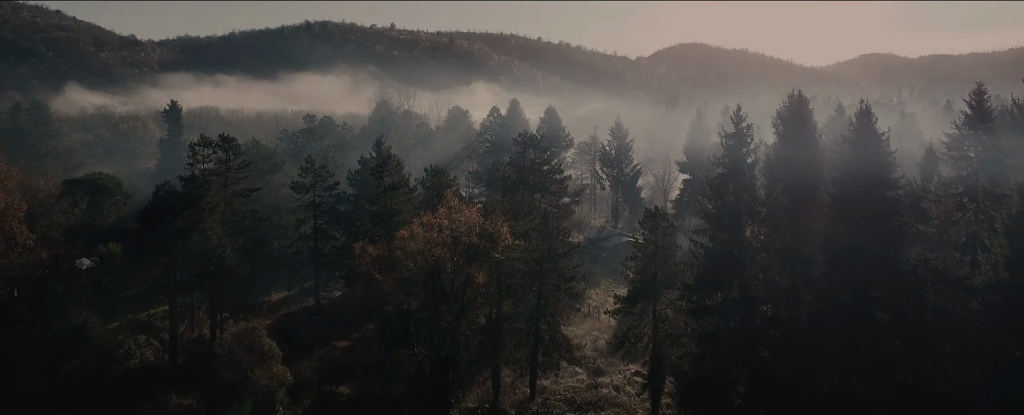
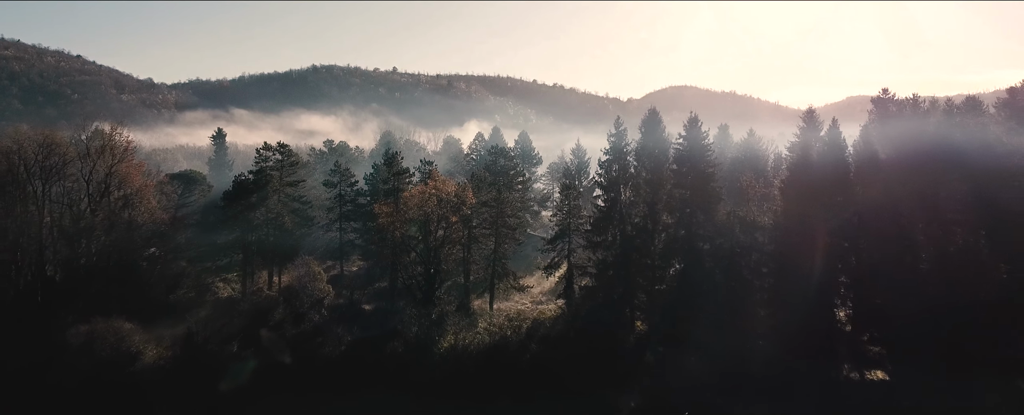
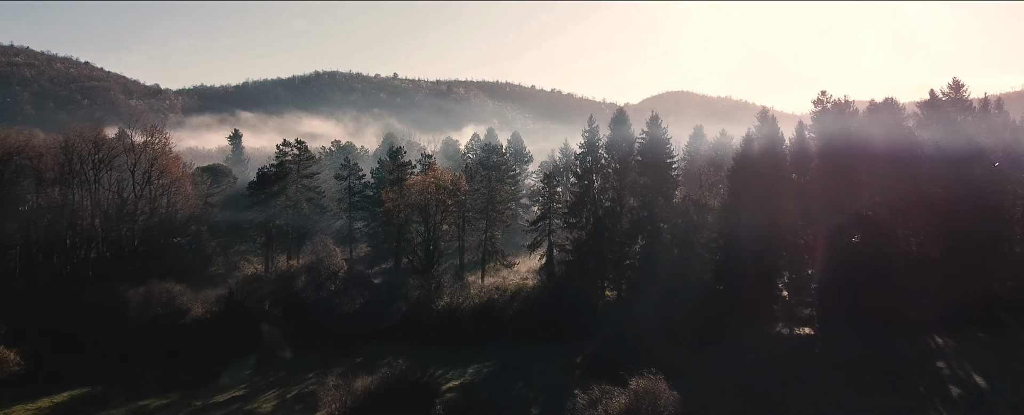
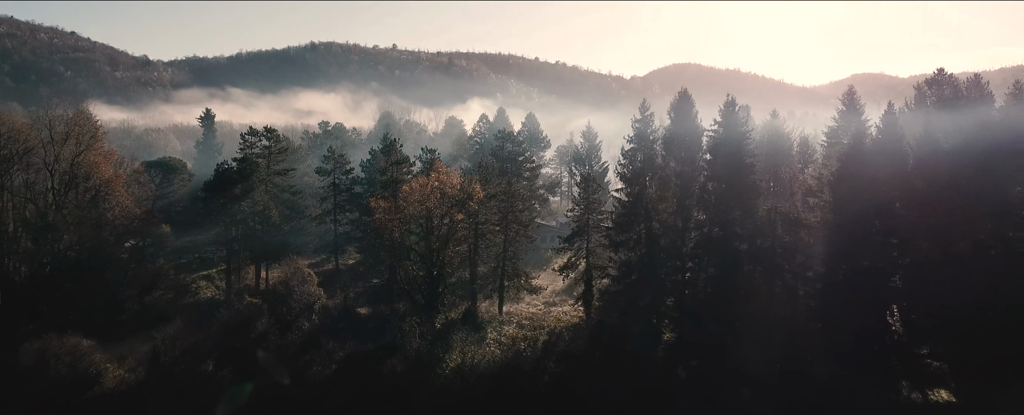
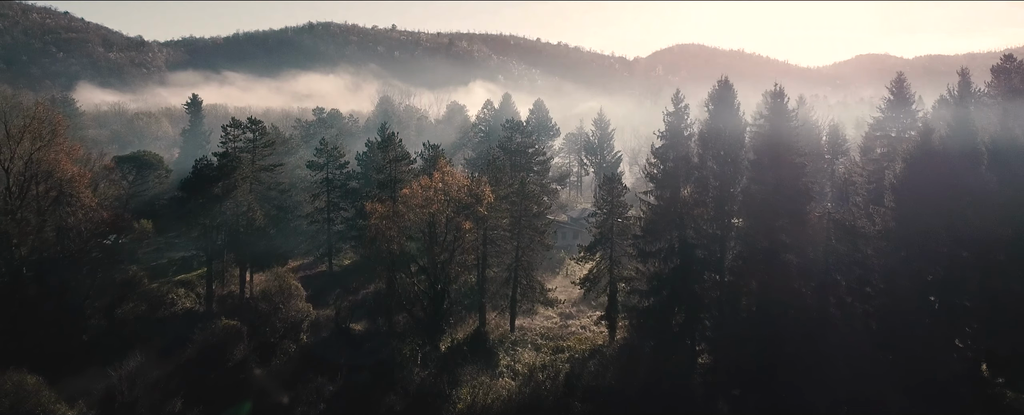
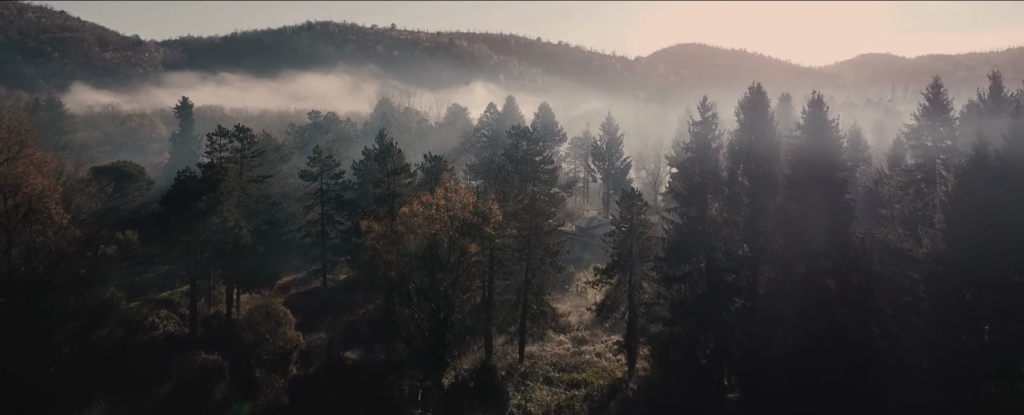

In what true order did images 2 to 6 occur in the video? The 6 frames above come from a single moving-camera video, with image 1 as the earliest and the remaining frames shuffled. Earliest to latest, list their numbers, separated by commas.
6, 5, 4, 2, 3
